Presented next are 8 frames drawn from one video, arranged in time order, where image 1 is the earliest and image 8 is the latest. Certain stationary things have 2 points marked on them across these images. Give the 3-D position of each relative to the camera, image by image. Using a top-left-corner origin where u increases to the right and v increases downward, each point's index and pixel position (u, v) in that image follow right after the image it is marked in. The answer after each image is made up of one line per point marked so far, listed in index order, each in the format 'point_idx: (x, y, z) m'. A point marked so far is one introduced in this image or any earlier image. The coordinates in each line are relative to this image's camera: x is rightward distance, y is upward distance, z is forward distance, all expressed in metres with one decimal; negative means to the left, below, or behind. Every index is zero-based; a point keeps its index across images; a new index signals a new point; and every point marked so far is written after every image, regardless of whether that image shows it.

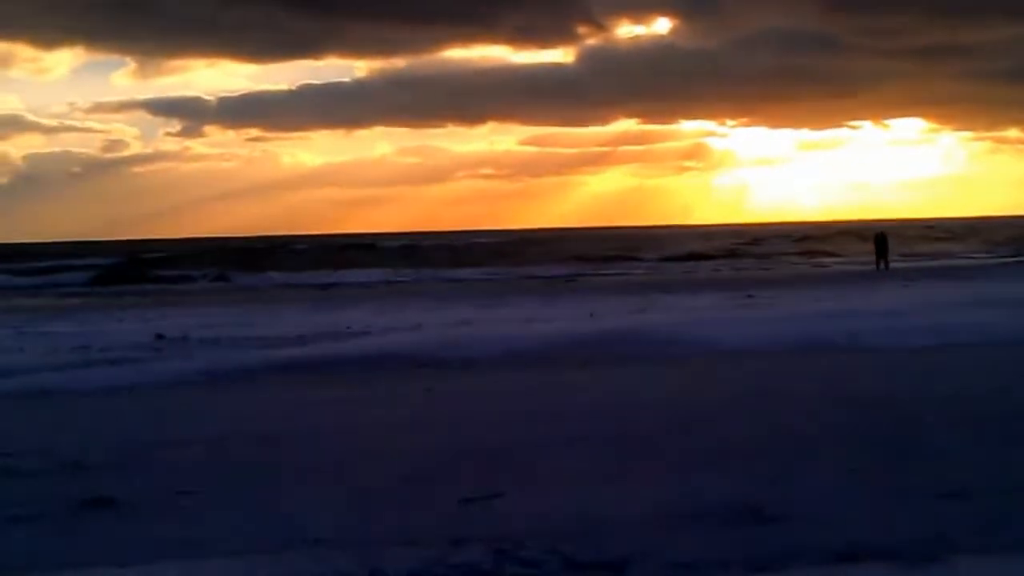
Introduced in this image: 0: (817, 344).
0: (+7.4, -0.5, +17.4) m
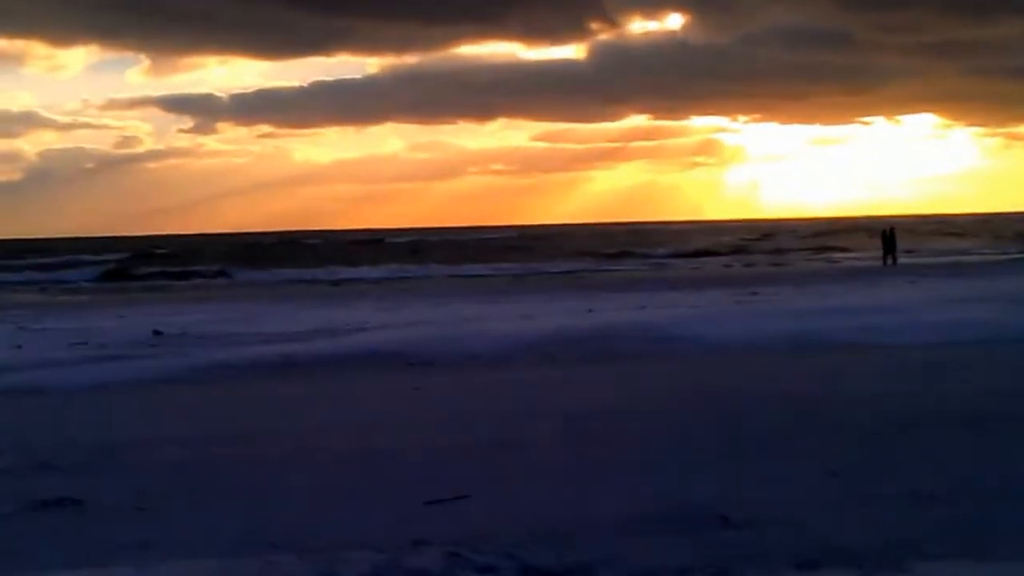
0: (+8.5, -0.2, +17.9) m
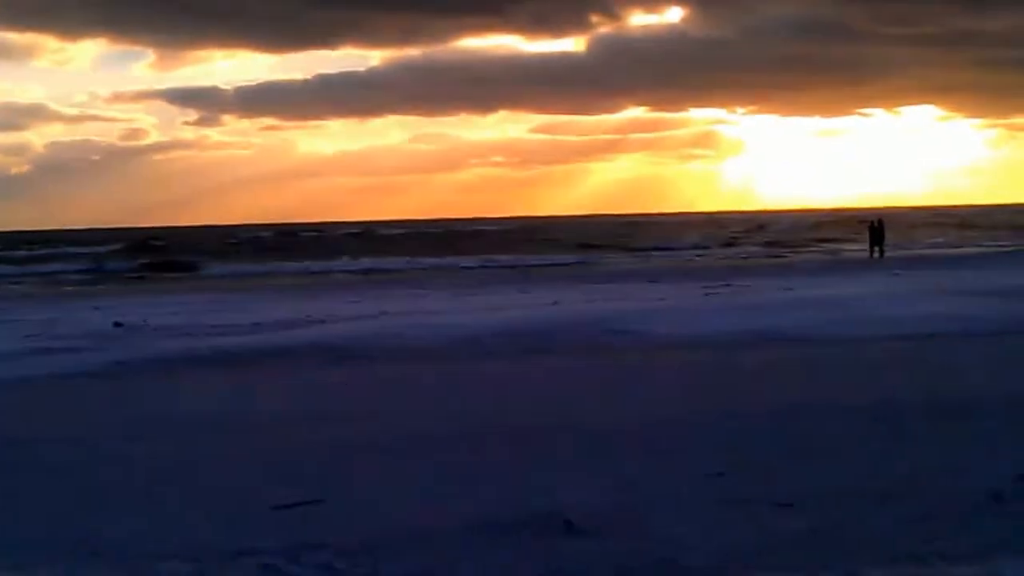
0: (+7.9, -0.1, +18.0) m
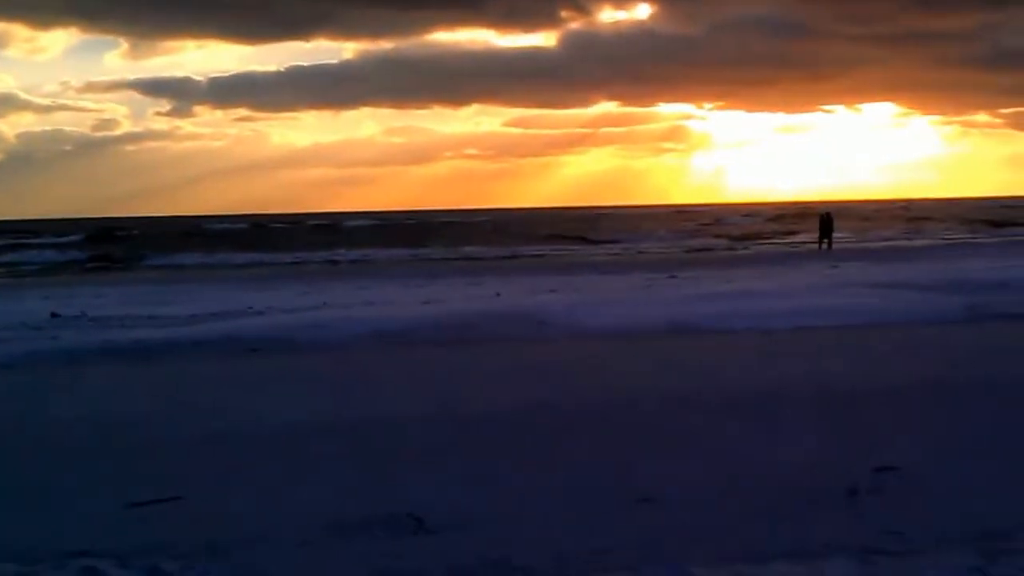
0: (+6.7, 0.0, +18.7) m
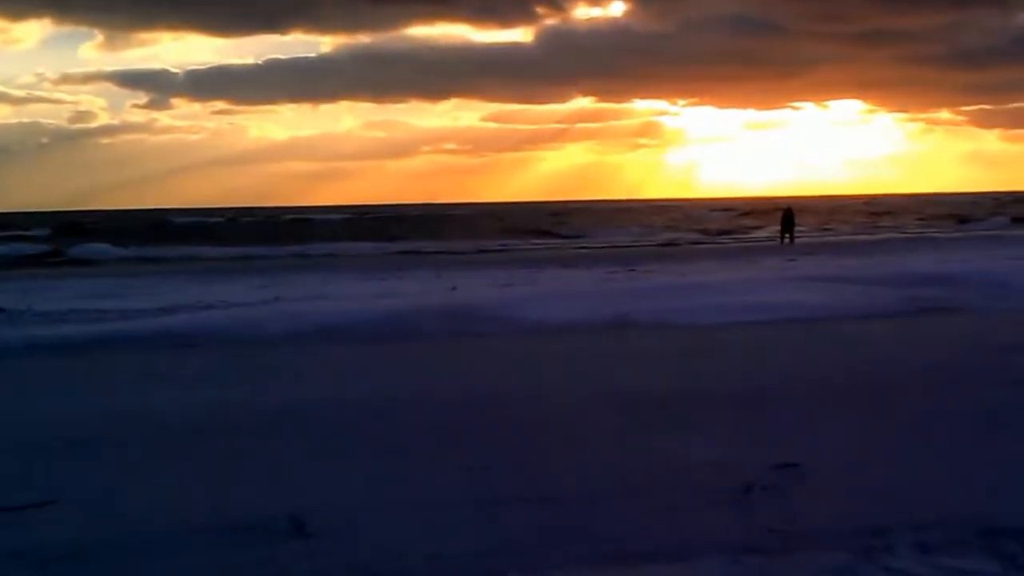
0: (+5.7, +0.1, +19.3) m
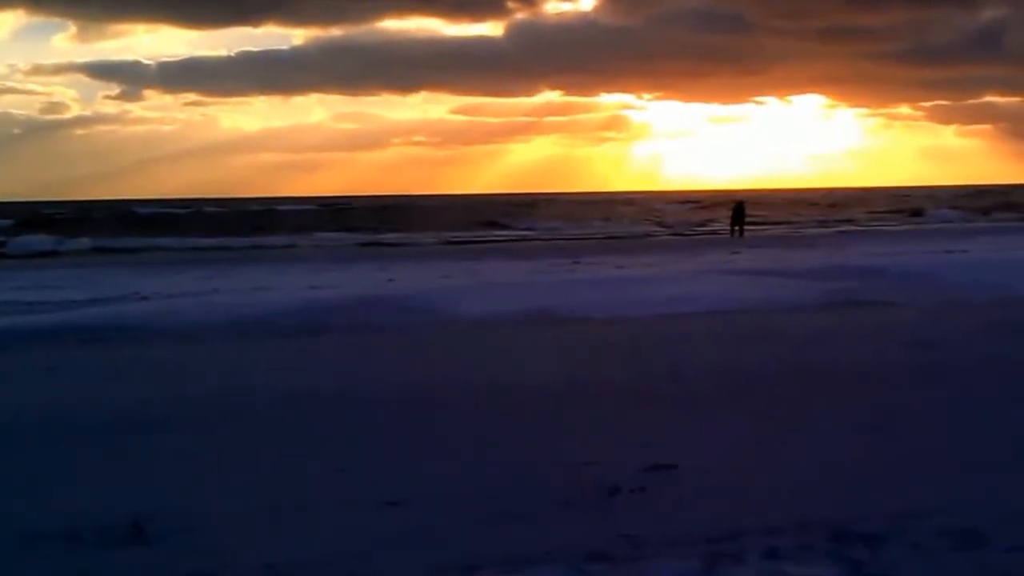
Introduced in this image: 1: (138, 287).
0: (+4.3, +0.3, +20.0) m
1: (-7.2, 0.0, +15.5) m
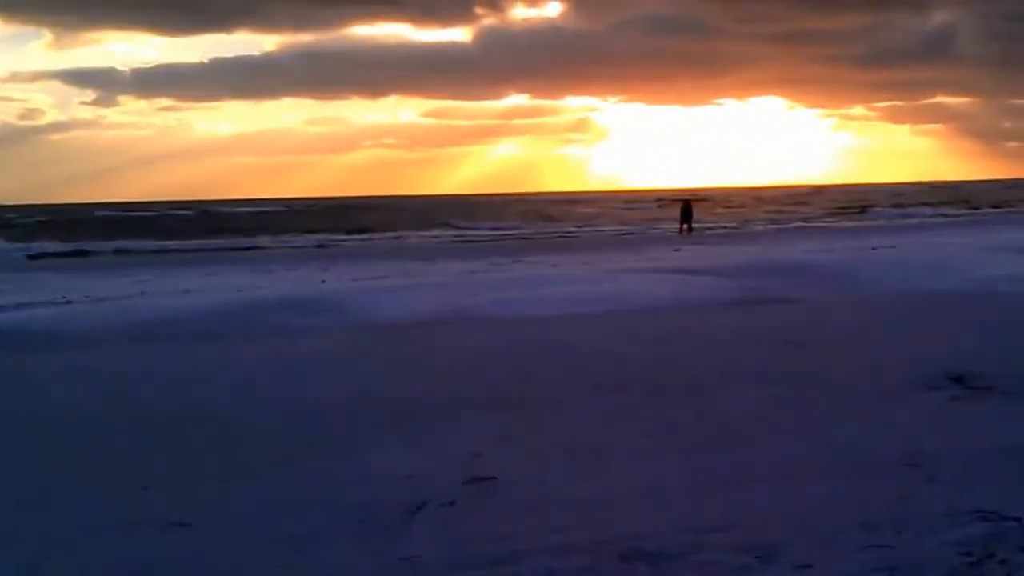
0: (+2.6, +0.4, +20.8) m
1: (-8.9, -0.1, +16.4) m
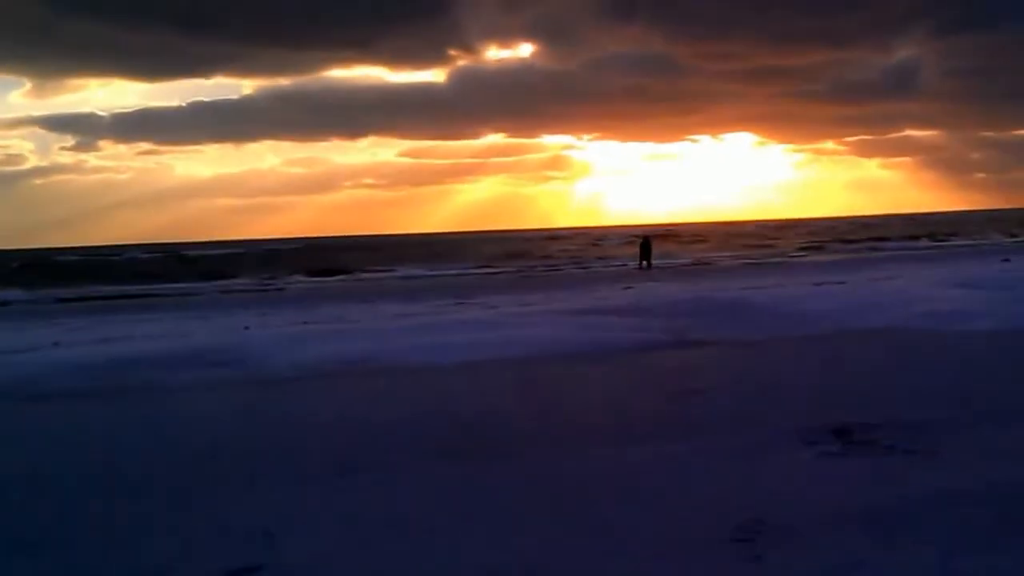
0: (+1.0, -0.7, +20.8) m
1: (-10.6, -1.1, +16.5) m
